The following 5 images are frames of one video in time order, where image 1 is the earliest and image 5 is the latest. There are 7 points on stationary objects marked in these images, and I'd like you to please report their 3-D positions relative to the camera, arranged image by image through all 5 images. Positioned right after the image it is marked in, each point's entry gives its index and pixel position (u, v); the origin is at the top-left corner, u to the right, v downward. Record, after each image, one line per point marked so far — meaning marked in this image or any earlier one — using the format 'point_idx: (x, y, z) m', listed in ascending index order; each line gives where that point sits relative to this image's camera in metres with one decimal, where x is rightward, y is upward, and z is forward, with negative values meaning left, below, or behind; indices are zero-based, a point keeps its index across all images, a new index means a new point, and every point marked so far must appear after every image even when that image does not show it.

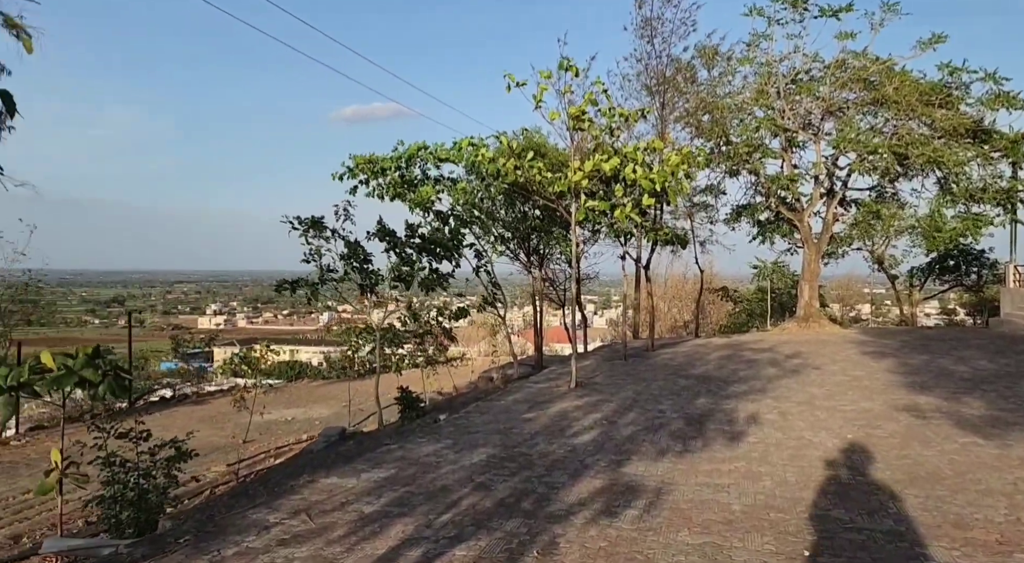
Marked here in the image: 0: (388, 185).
0: (-1.1, +0.8, +7.1) m
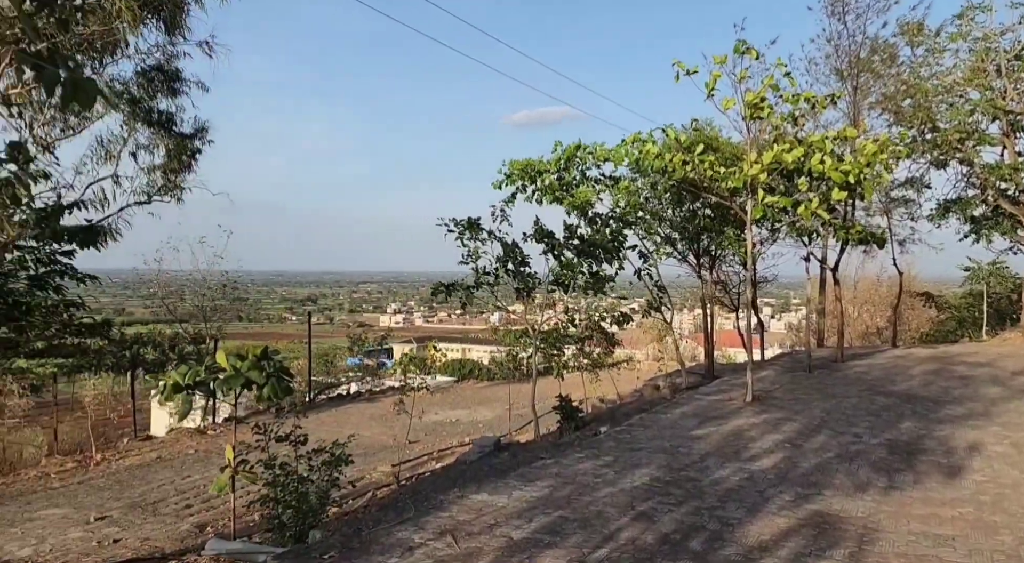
0: (+0.3, +0.8, +6.9) m
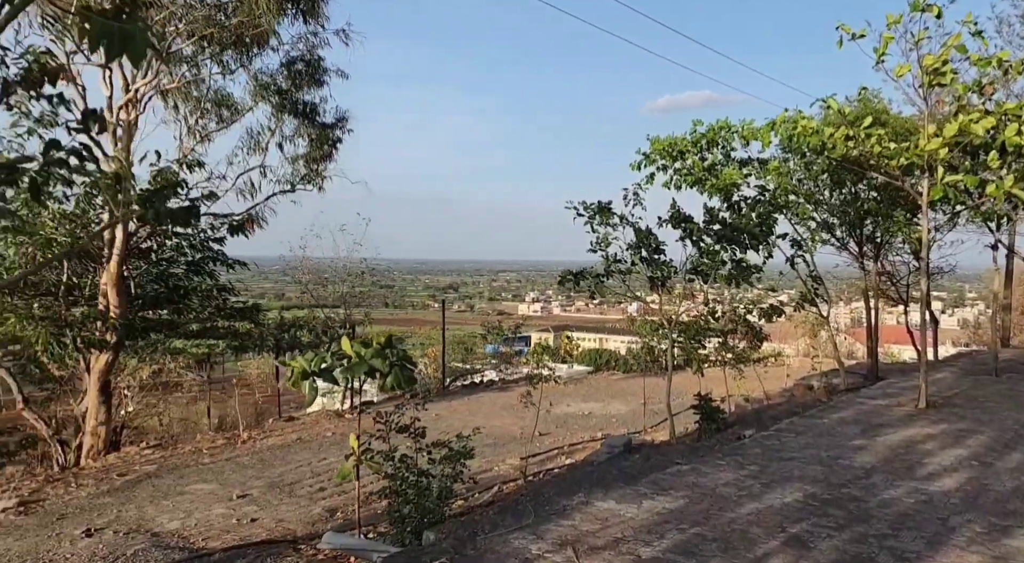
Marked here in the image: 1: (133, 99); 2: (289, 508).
0: (+1.3, +0.9, +6.5) m
1: (-4.1, +2.0, +9.2) m
2: (-1.8, -1.9, +6.9) m
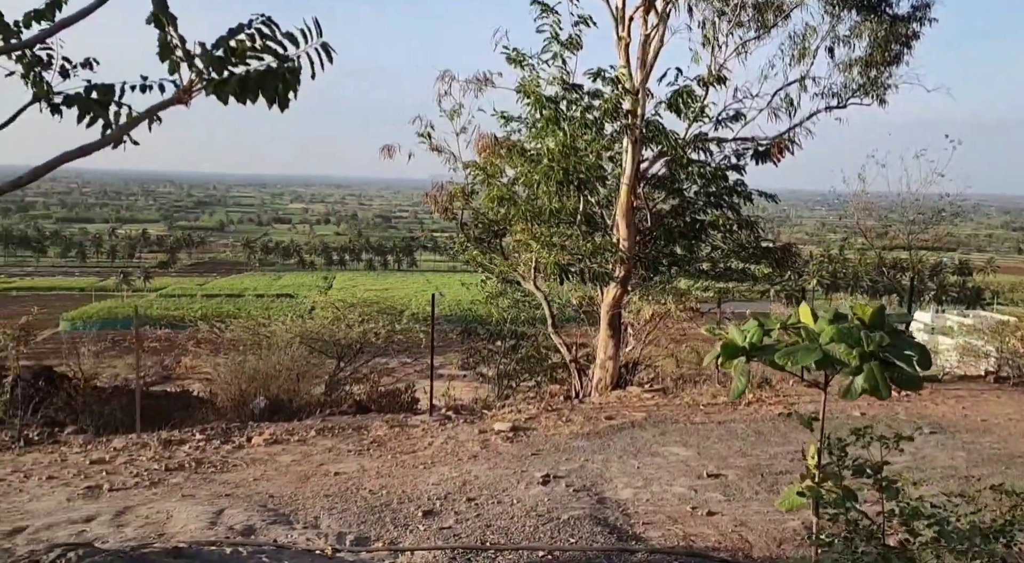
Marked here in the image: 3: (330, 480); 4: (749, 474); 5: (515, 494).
0: (+3.8, +1.0, +2.7) m
1: (+1.3, +2.7, +8.1) m
2: (+1.5, -1.4, +5.3) m
3: (-1.5, -1.6, +6.8) m
4: (+1.7, -1.3, +5.9) m
5: (0.0, -1.5, +6.0) m
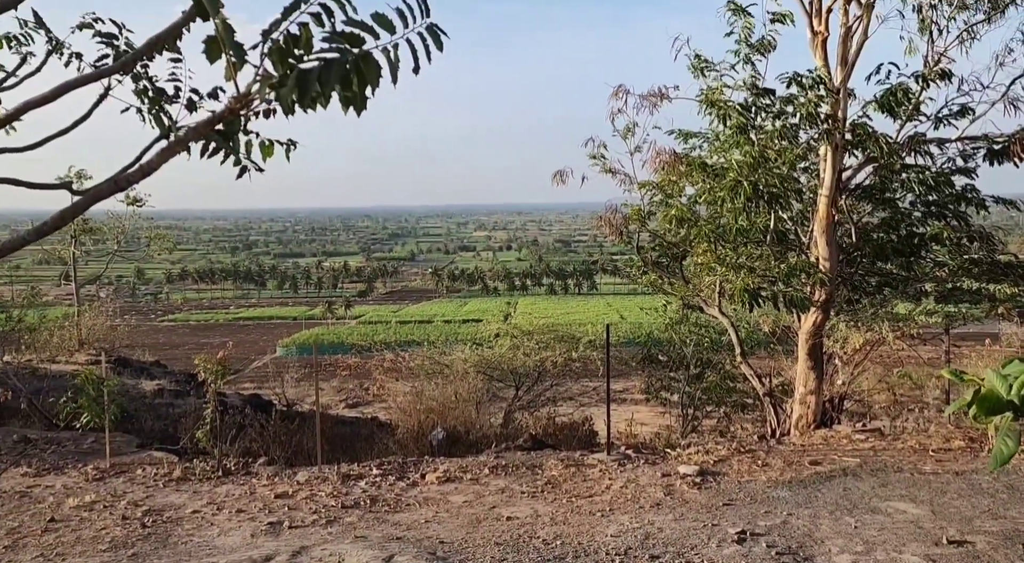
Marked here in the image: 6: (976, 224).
0: (+4.1, +1.0, +1.3) m
1: (+2.8, +2.5, +7.2) m
2: (+2.5, -1.5, +4.2) m
3: (-0.1, -1.8, +6.4) m
4: (+2.8, -1.5, +4.8) m
5: (+1.2, -1.7, +5.2) m
6: (+4.0, +0.6, +7.4) m
